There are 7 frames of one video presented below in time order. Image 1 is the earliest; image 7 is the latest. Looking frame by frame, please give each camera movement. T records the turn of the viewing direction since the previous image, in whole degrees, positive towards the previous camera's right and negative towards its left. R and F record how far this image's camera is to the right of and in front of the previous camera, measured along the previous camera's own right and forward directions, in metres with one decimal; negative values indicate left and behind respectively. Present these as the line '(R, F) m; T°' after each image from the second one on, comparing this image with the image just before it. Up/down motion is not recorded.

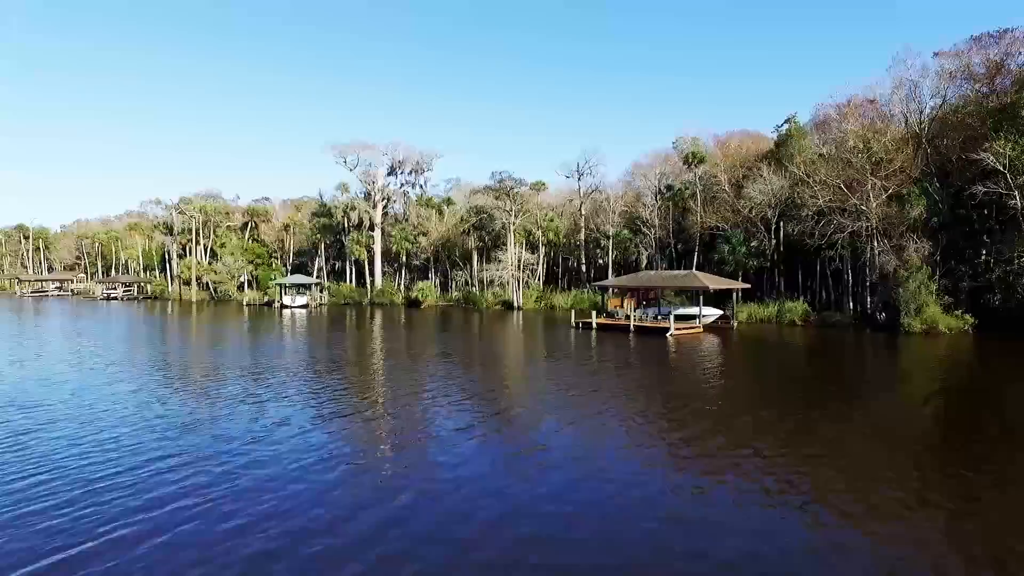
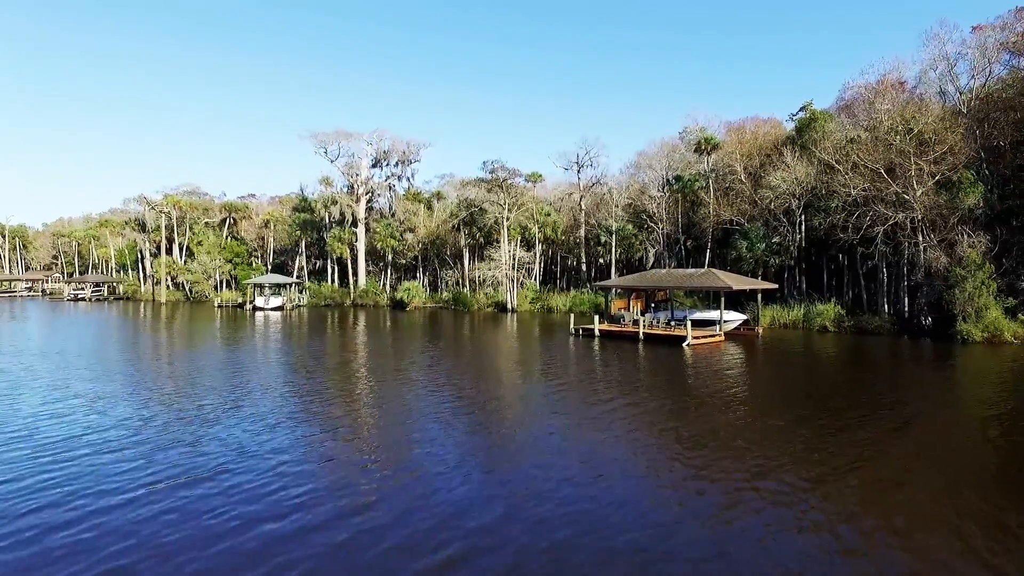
(+0.3, +3.6) m; 0°
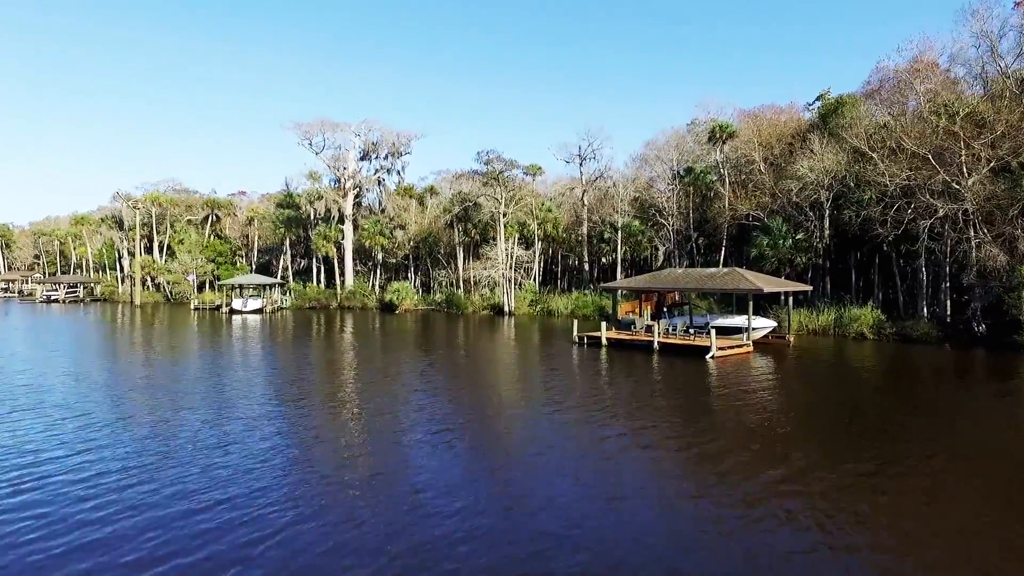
(+0.2, +2.9) m; 0°
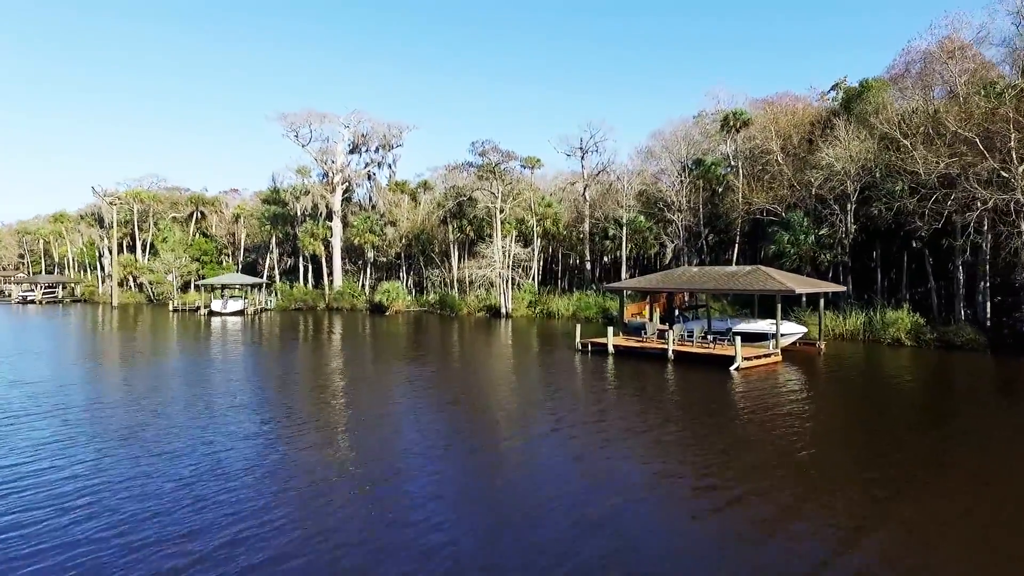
(+0.1, +2.3) m; 0°
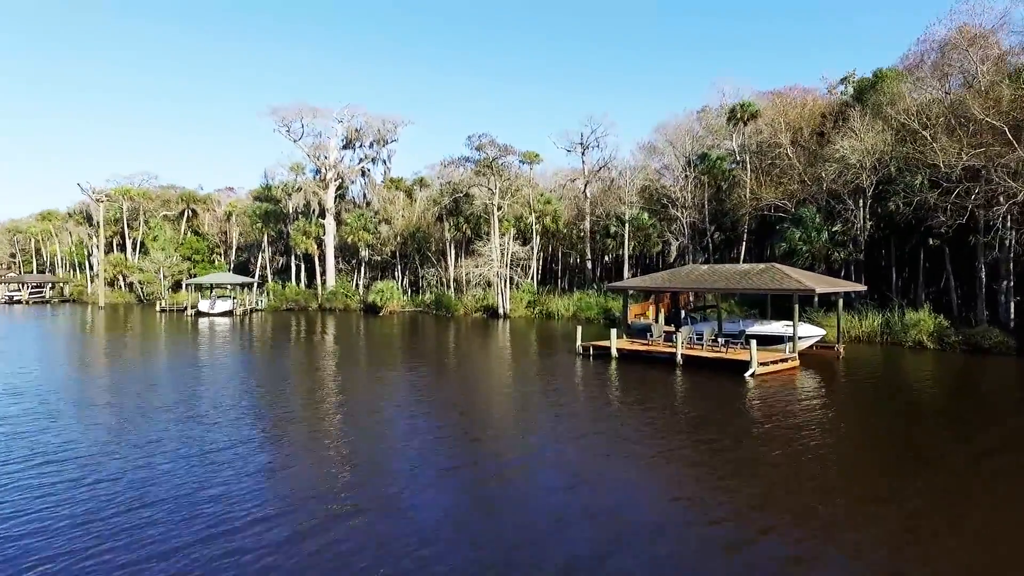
(+0.1, +1.2) m; 0°
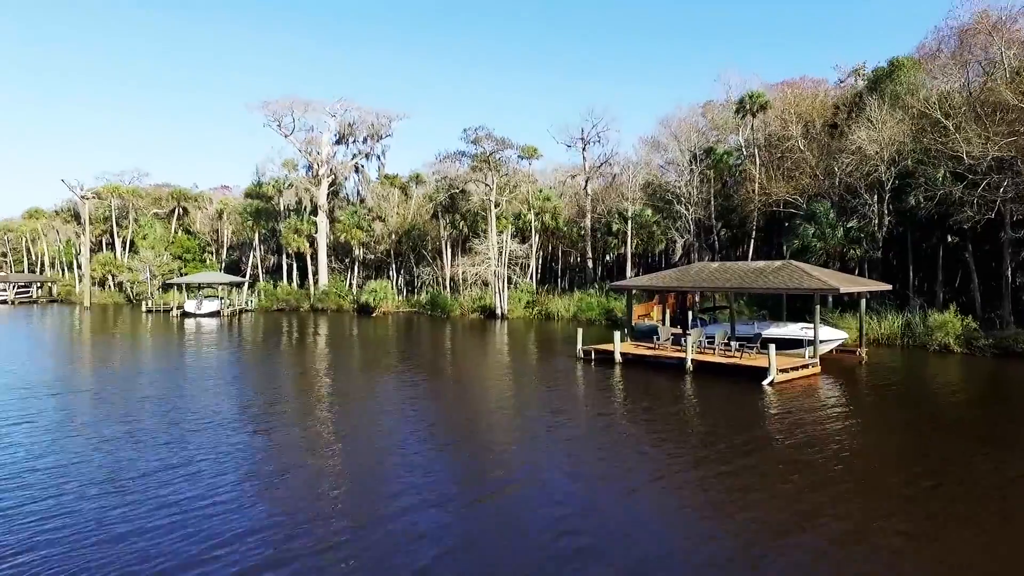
(+0.1, +1.2) m; 0°
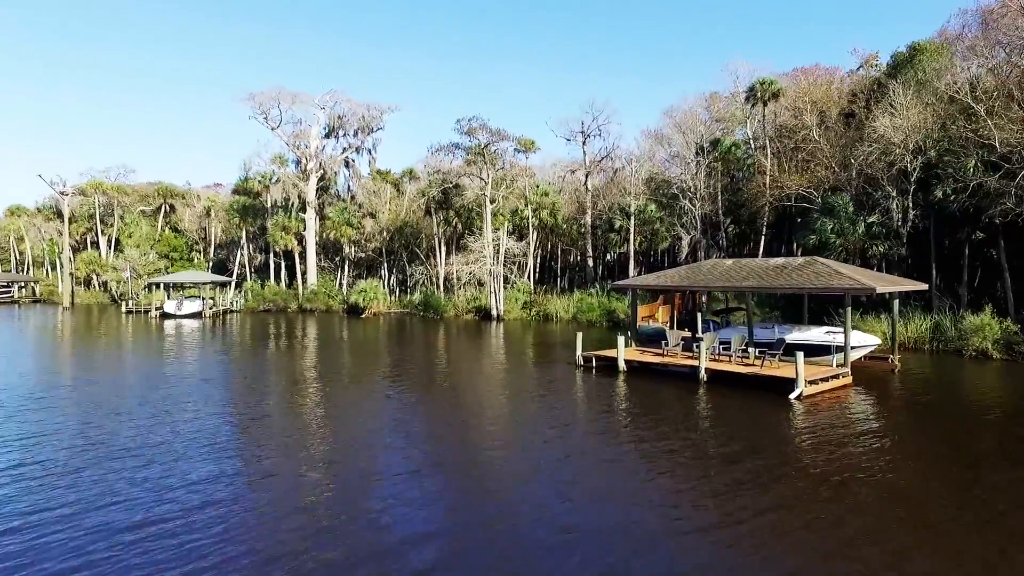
(+0.2, +1.6) m; 0°
